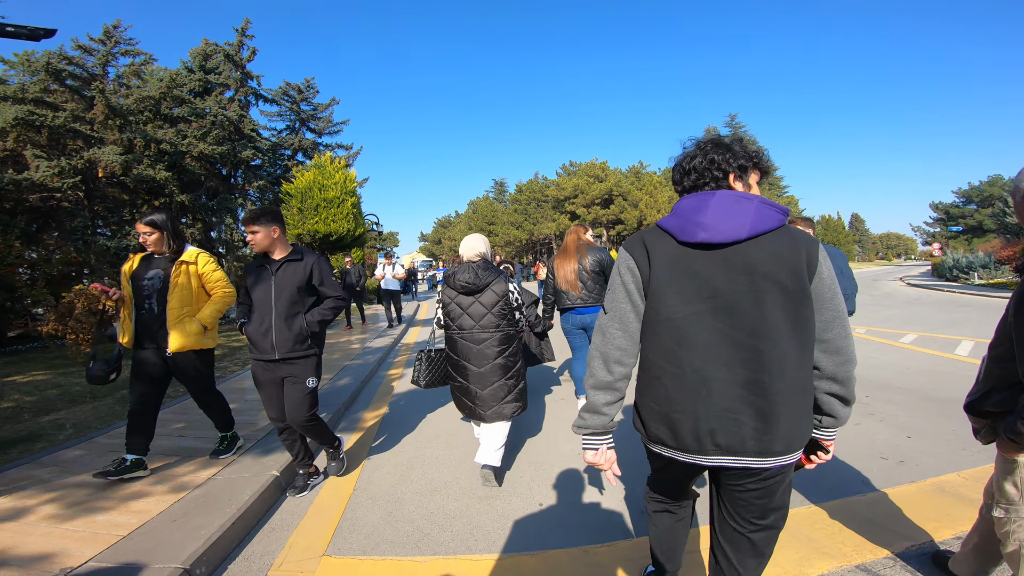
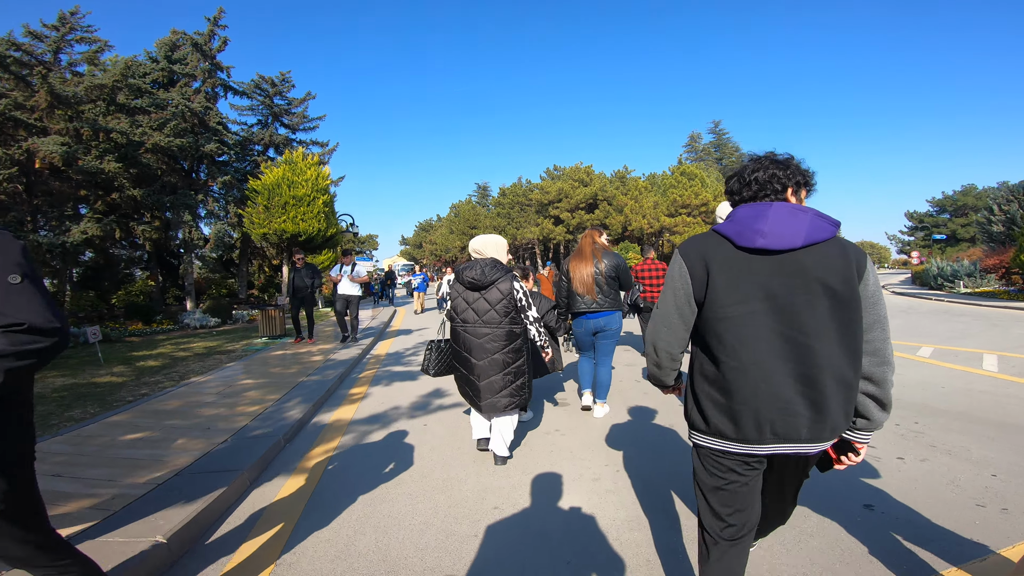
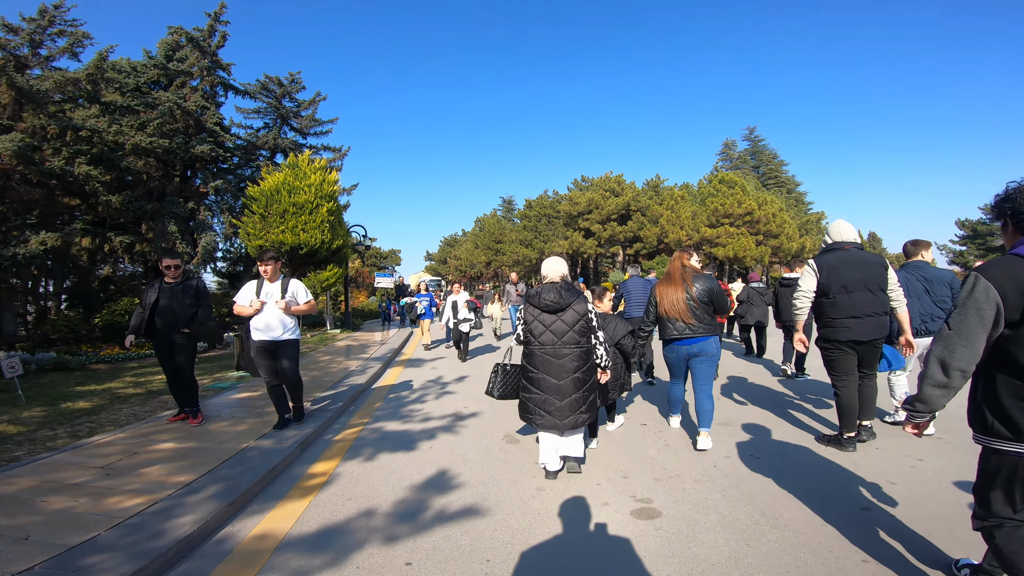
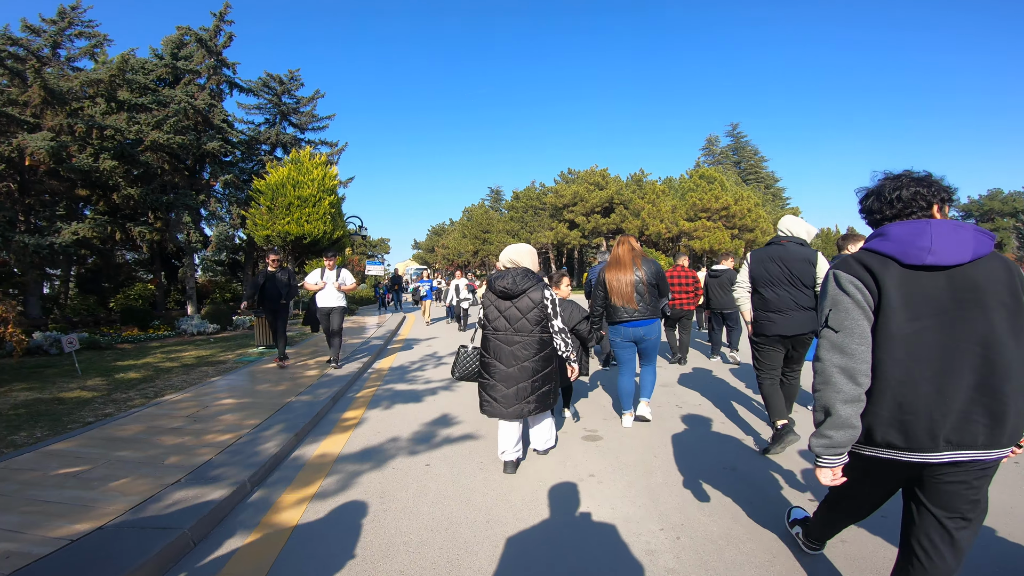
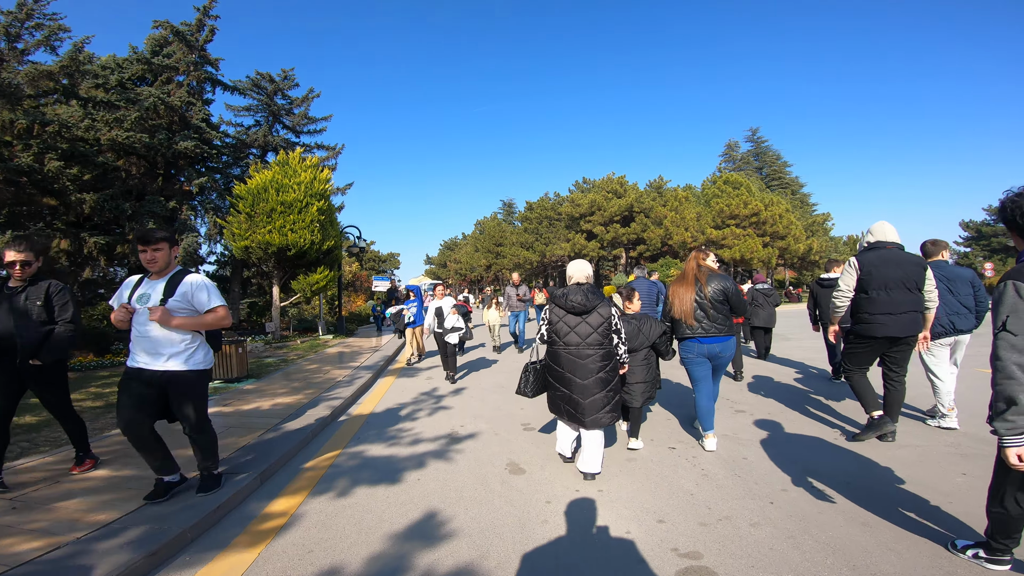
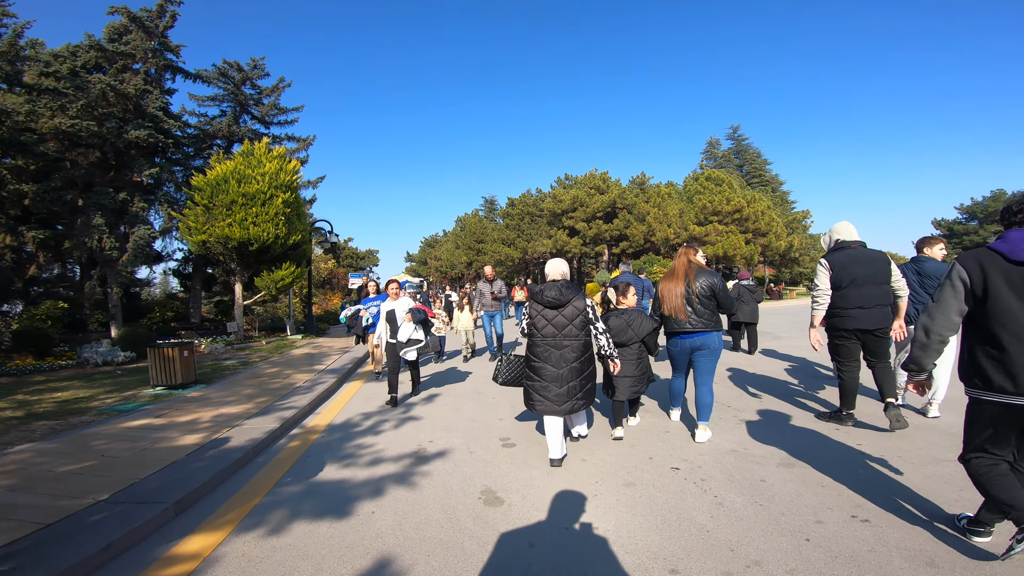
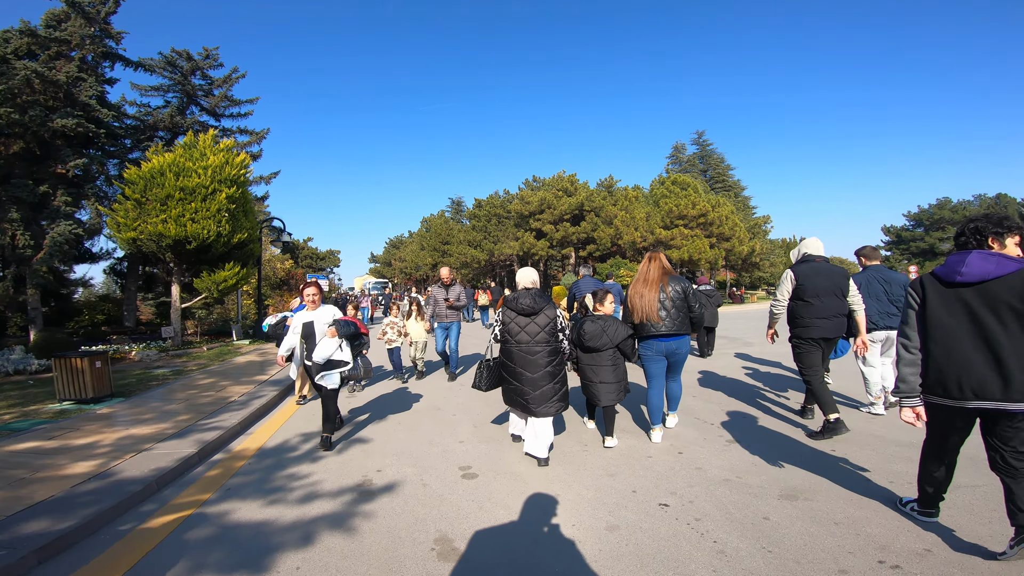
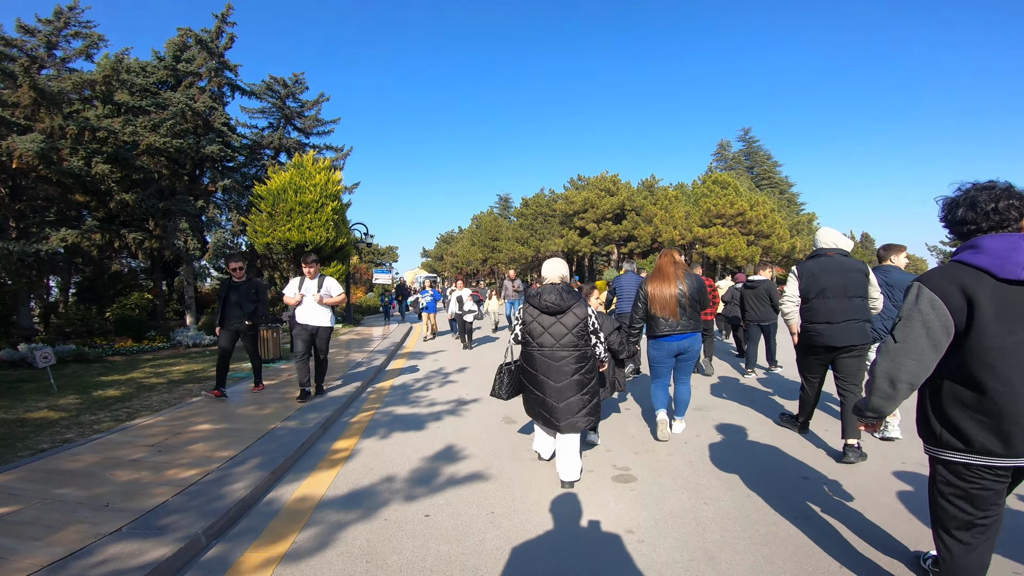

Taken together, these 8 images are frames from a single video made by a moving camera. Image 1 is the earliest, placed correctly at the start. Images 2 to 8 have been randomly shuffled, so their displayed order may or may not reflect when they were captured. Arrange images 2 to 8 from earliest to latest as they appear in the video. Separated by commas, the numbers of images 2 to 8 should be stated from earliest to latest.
2, 4, 8, 3, 5, 6, 7
